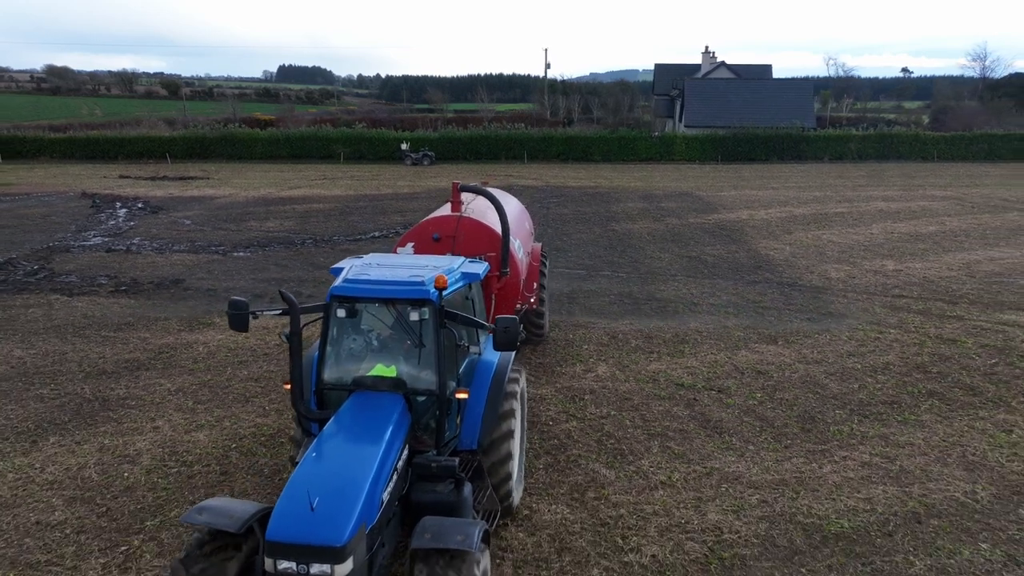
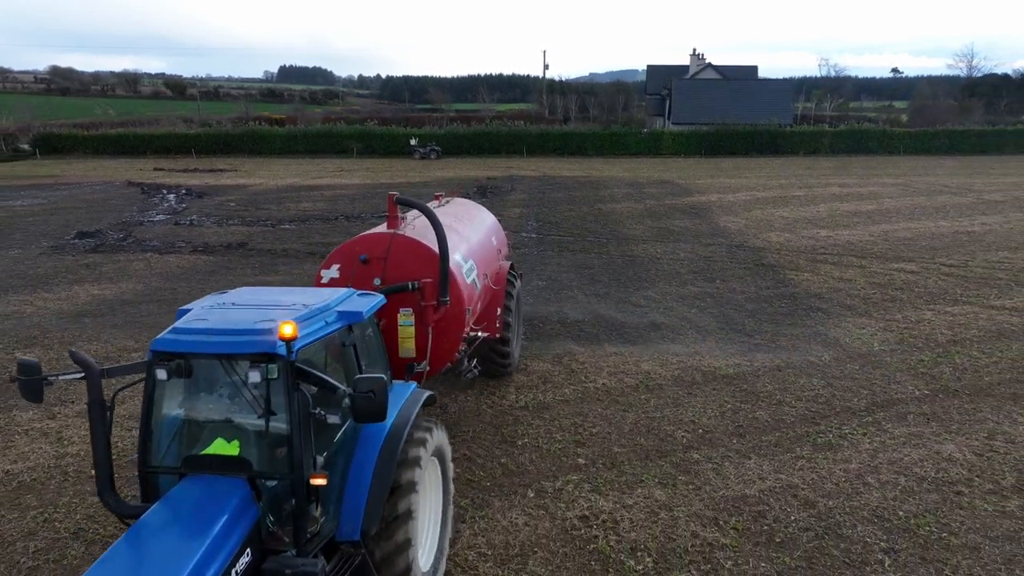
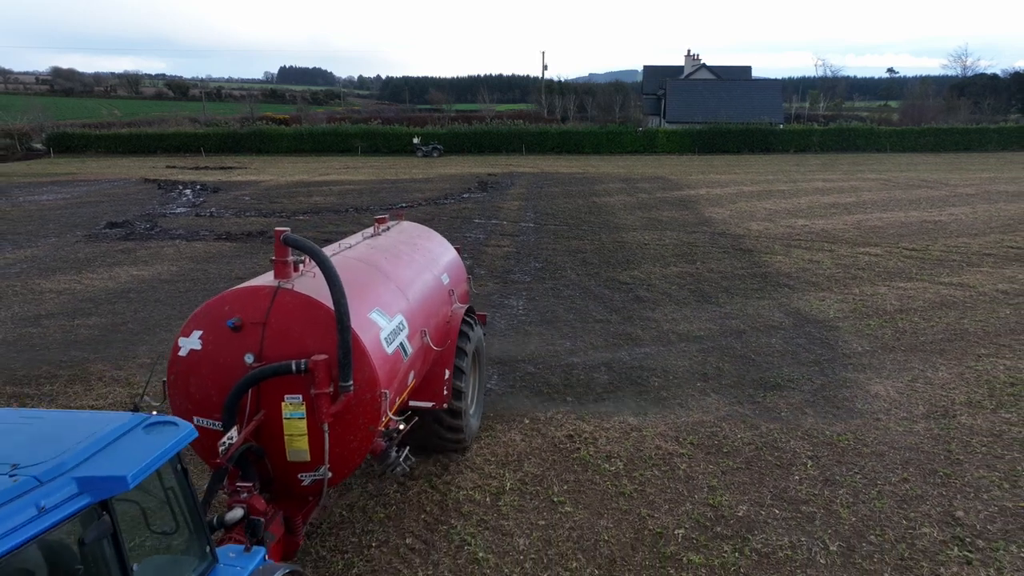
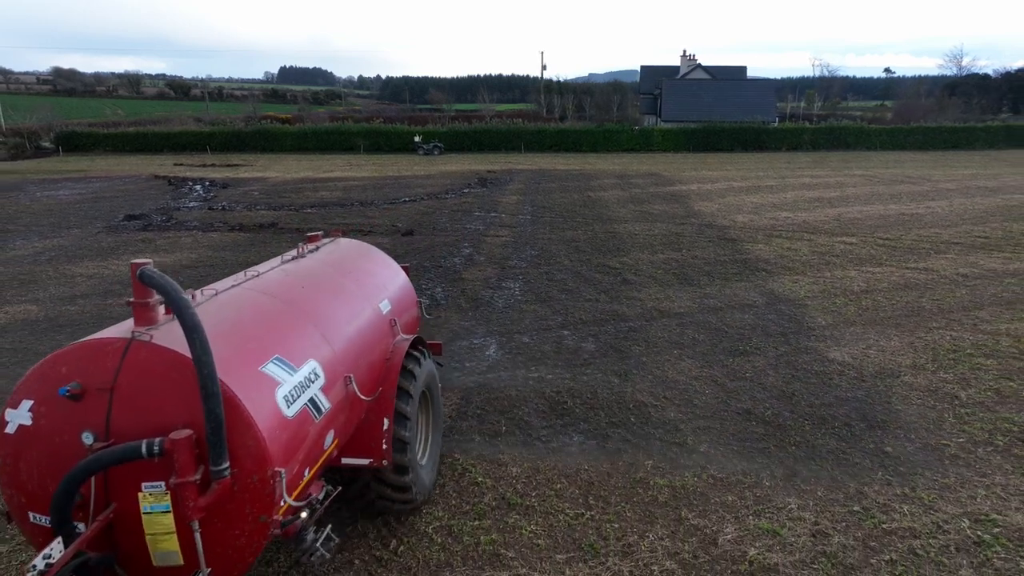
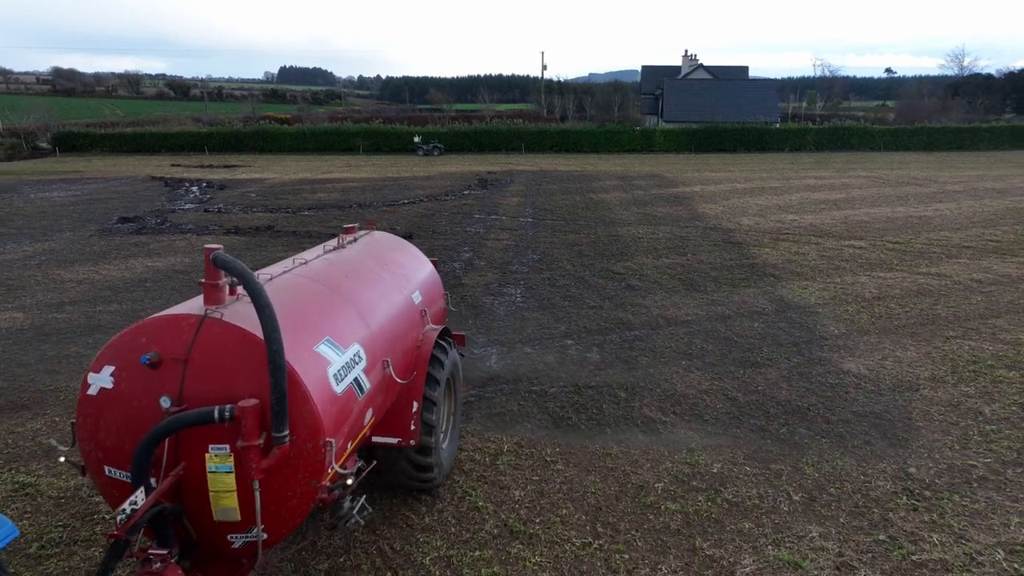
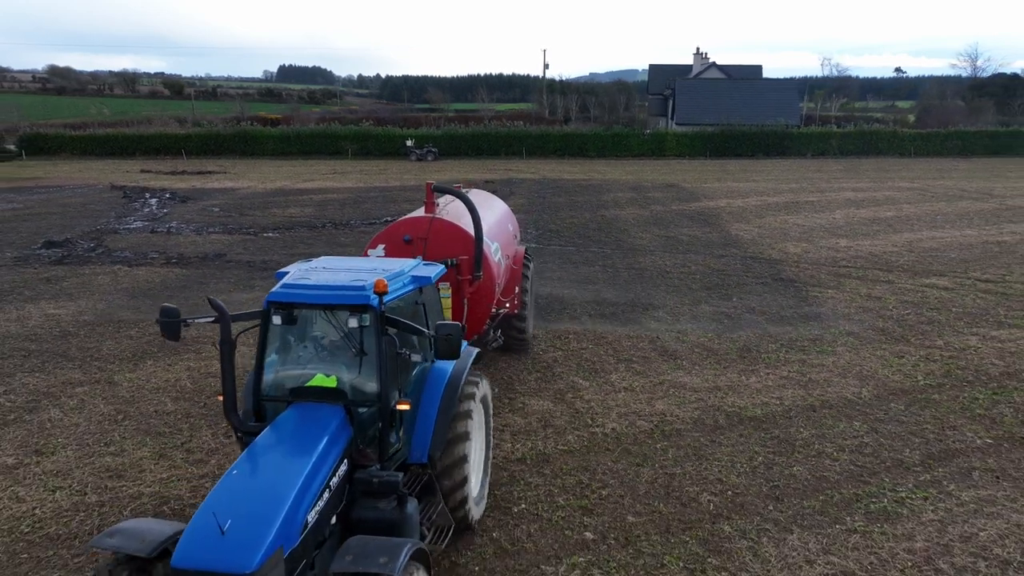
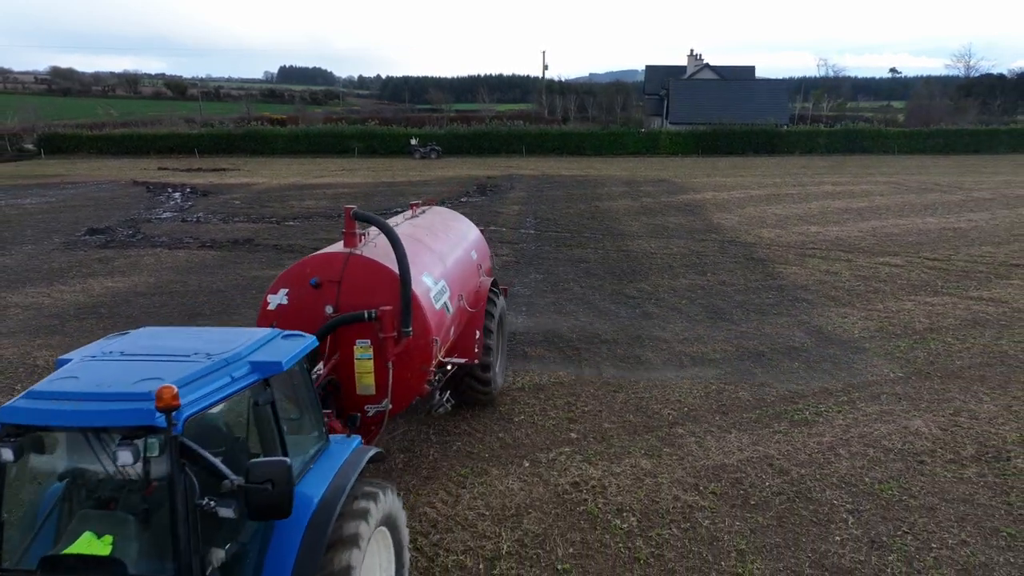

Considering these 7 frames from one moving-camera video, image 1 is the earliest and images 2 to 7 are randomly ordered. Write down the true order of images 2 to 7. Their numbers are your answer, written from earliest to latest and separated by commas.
6, 2, 7, 3, 5, 4
